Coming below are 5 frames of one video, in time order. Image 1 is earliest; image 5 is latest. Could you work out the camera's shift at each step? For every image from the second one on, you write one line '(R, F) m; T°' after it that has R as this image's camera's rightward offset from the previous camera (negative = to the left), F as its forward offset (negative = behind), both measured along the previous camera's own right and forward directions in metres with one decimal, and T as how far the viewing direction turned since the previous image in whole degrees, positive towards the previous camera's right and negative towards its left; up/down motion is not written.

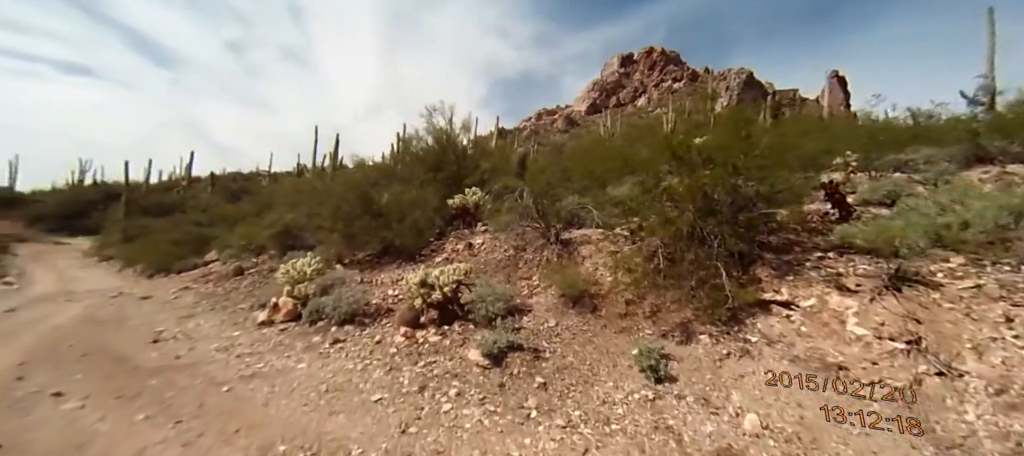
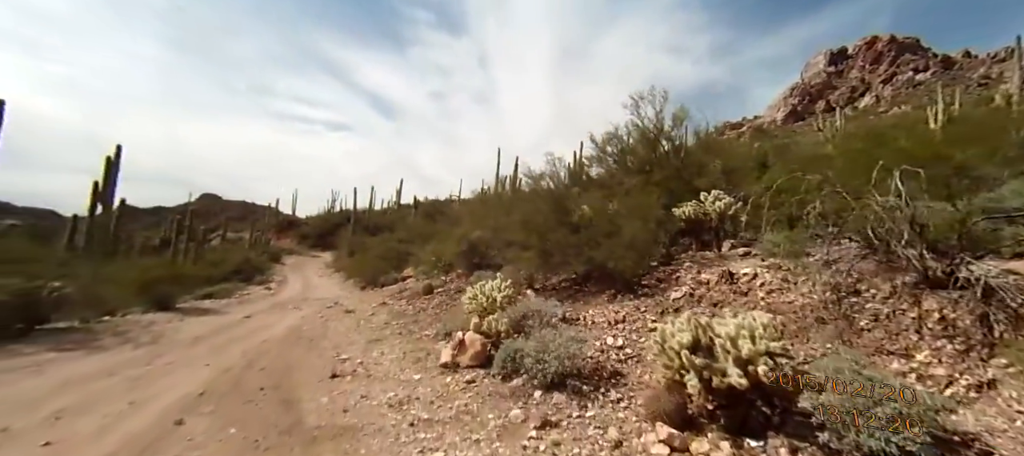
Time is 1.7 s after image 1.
(-1.5, +2.5) m; -24°
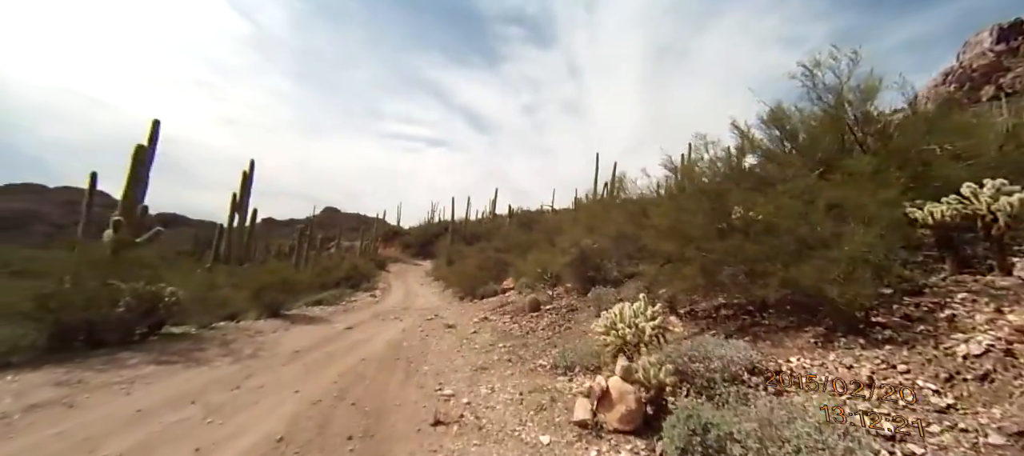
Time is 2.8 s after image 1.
(-0.8, +1.5) m; -13°
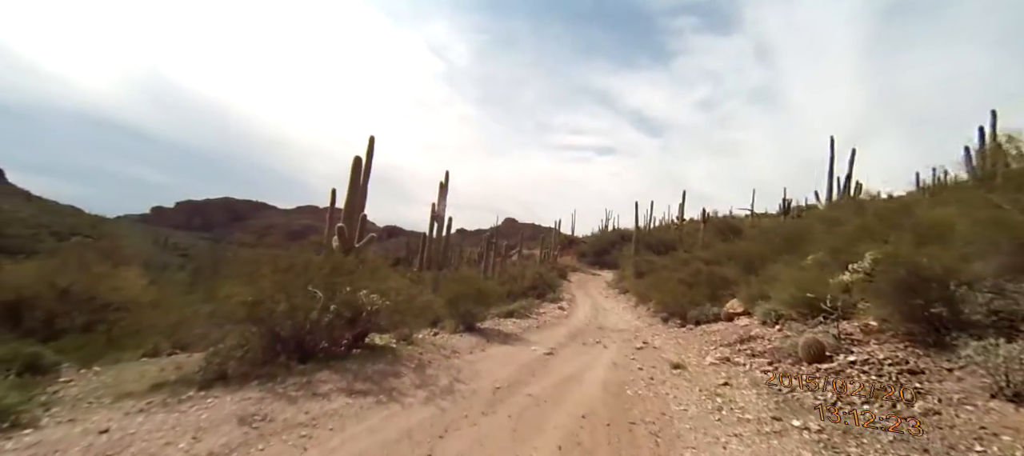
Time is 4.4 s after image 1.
(-1.3, +2.0) m; -24°
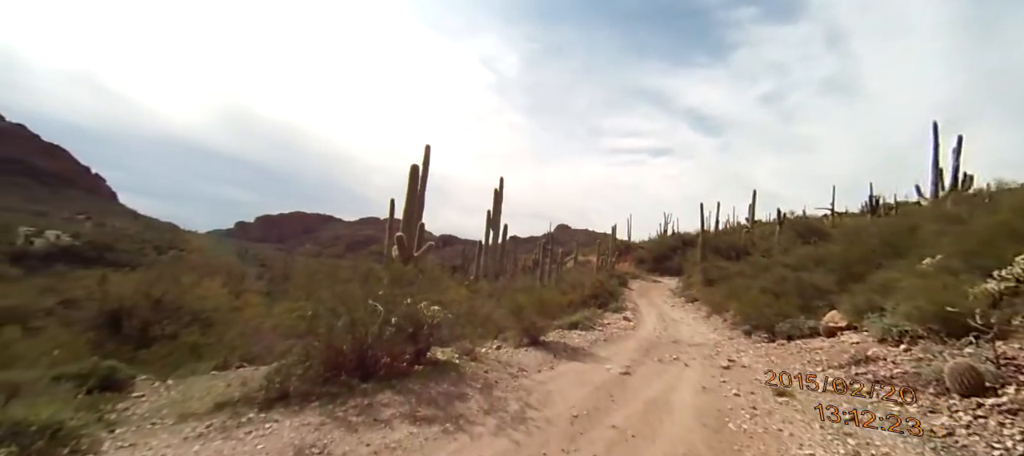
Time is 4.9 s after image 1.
(-0.3, +0.6) m; -7°
